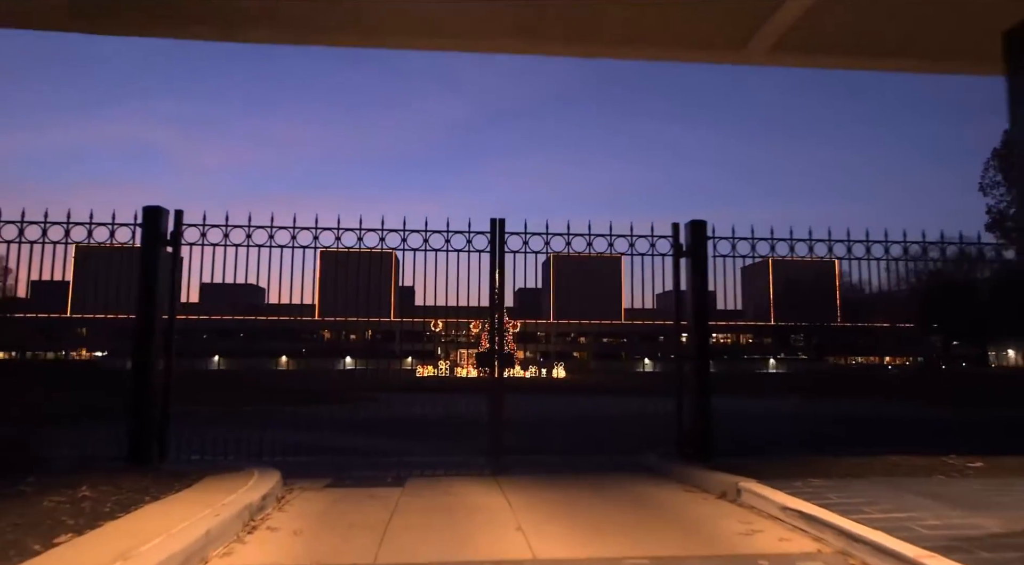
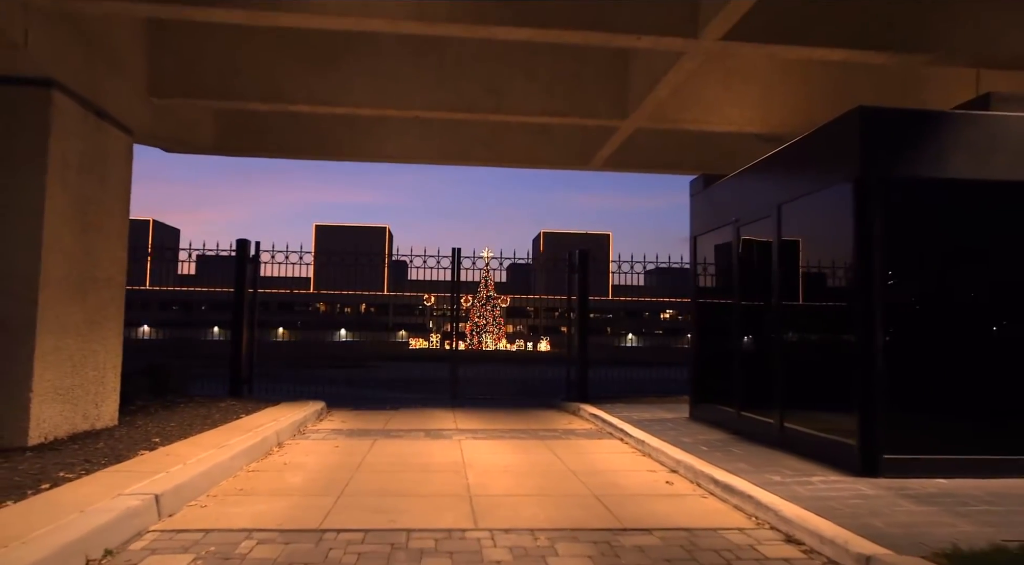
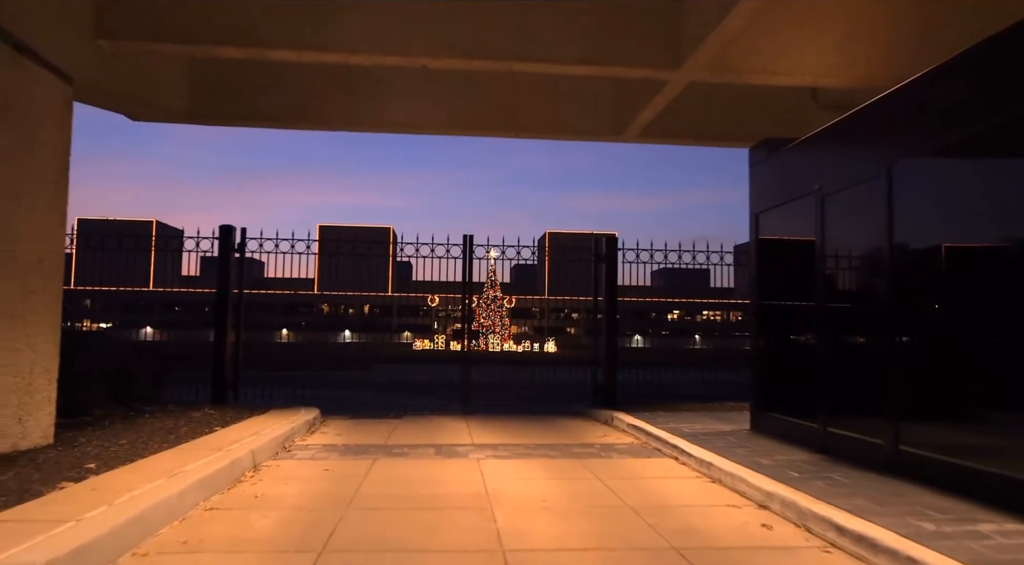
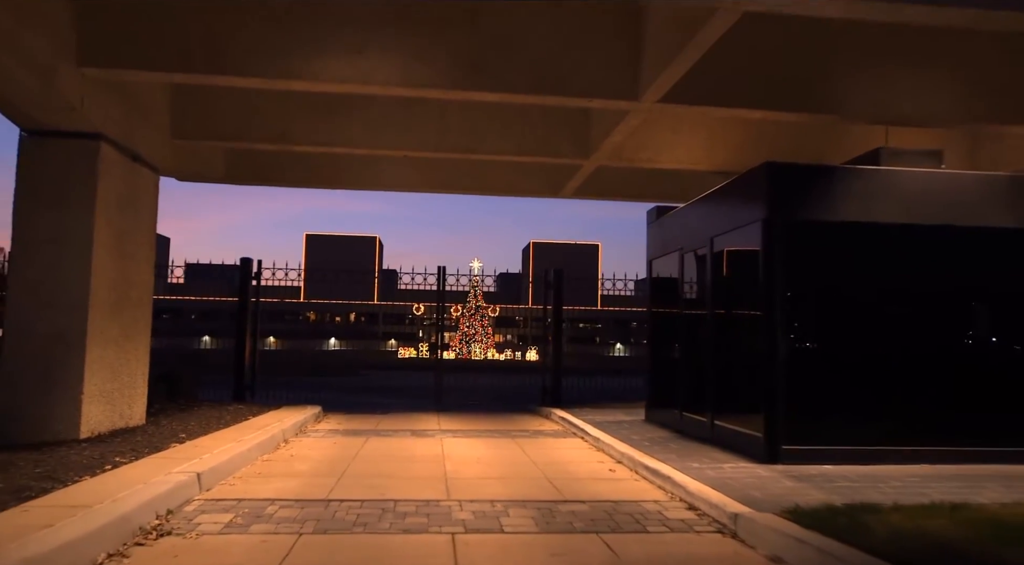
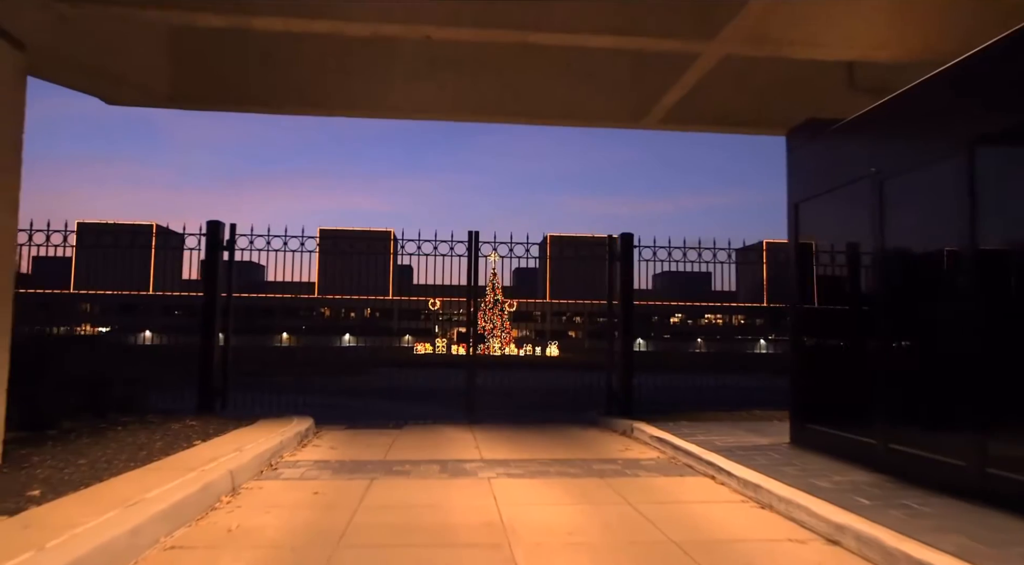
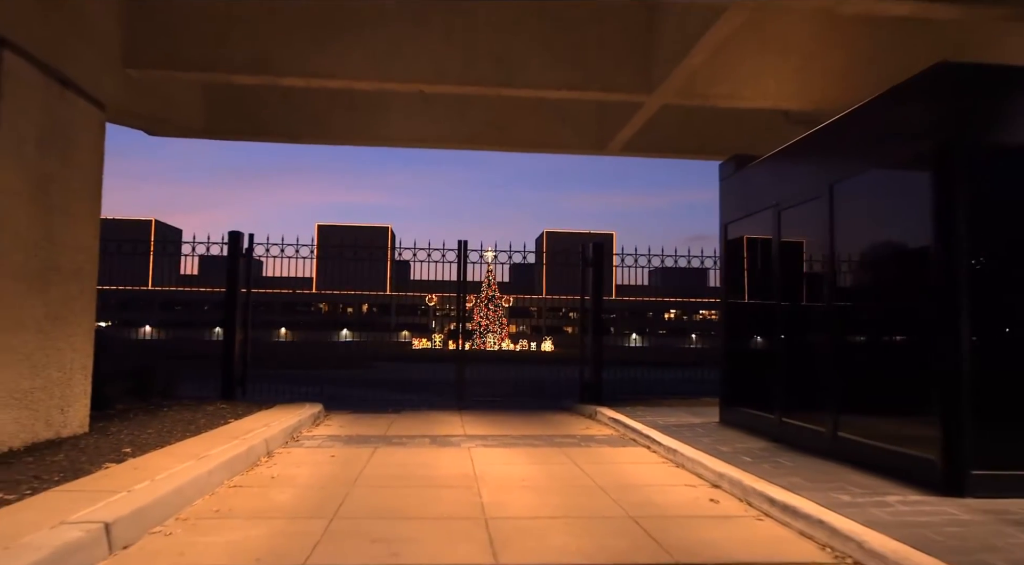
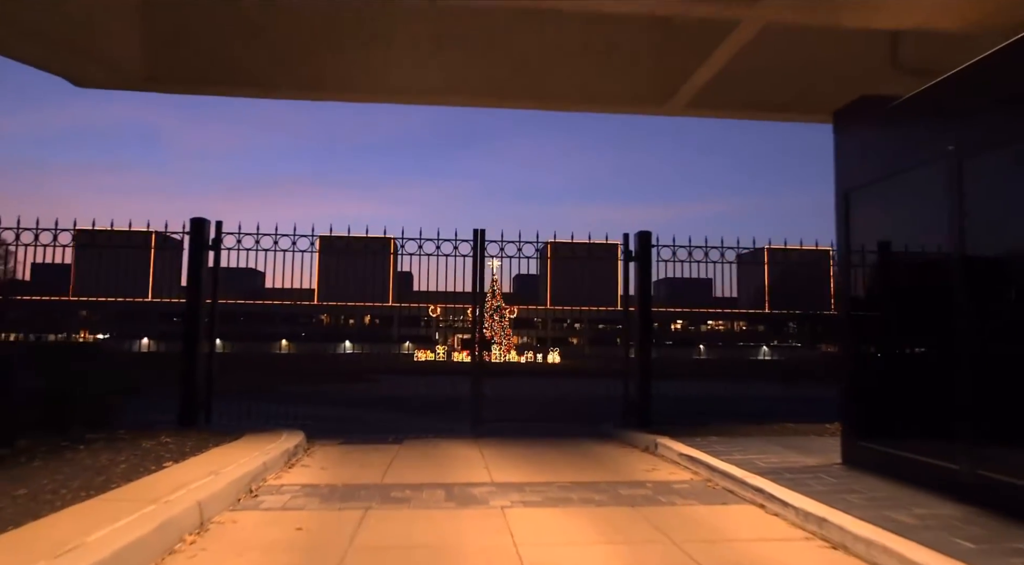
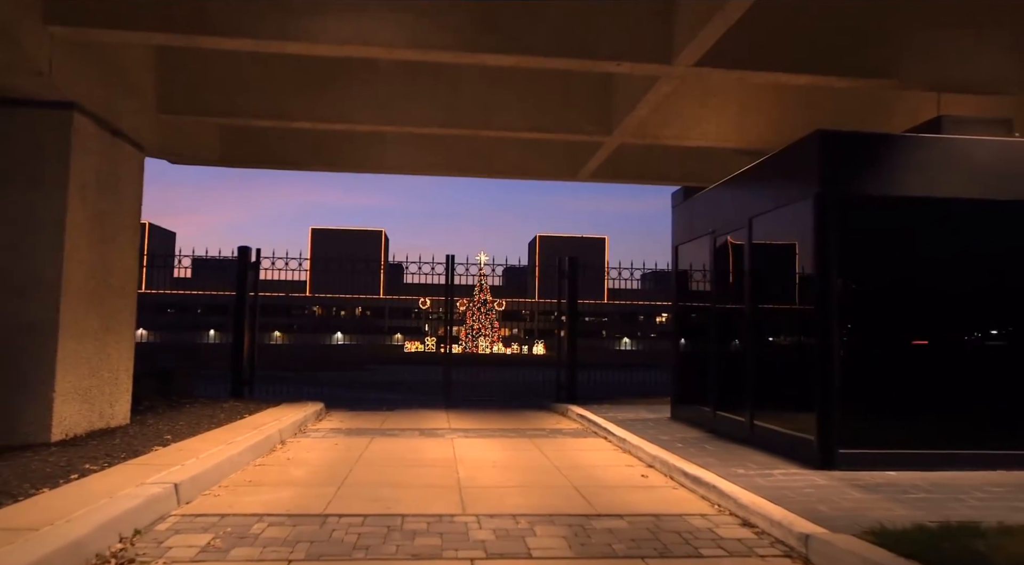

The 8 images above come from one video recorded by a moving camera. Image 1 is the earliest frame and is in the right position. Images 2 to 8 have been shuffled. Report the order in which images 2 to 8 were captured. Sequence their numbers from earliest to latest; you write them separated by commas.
7, 5, 3, 6, 2, 8, 4
